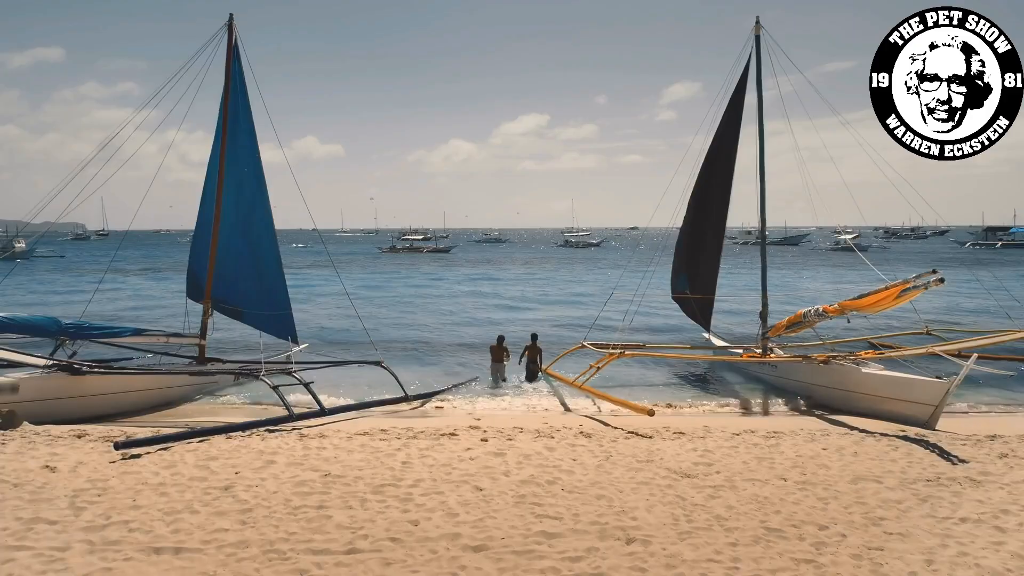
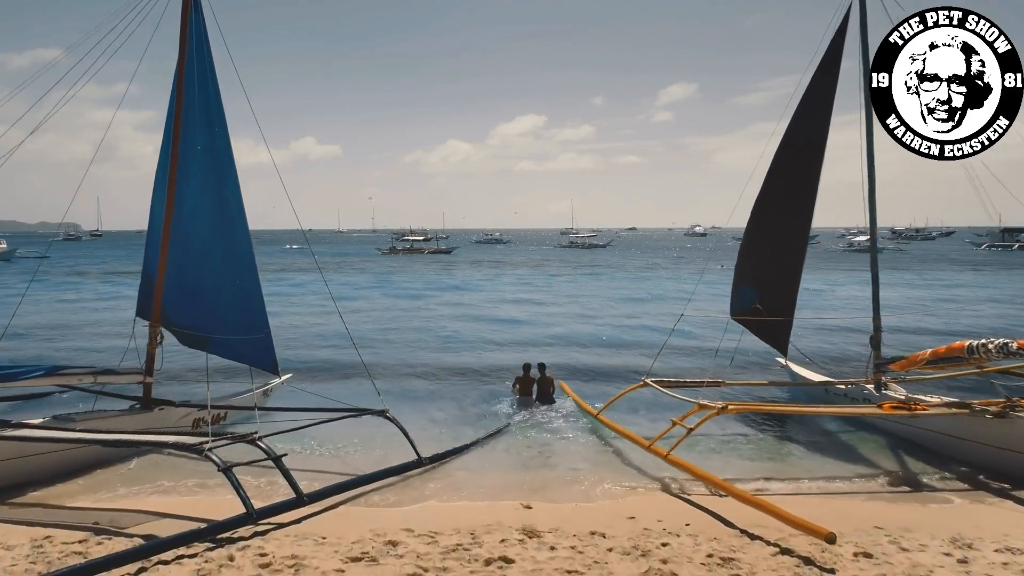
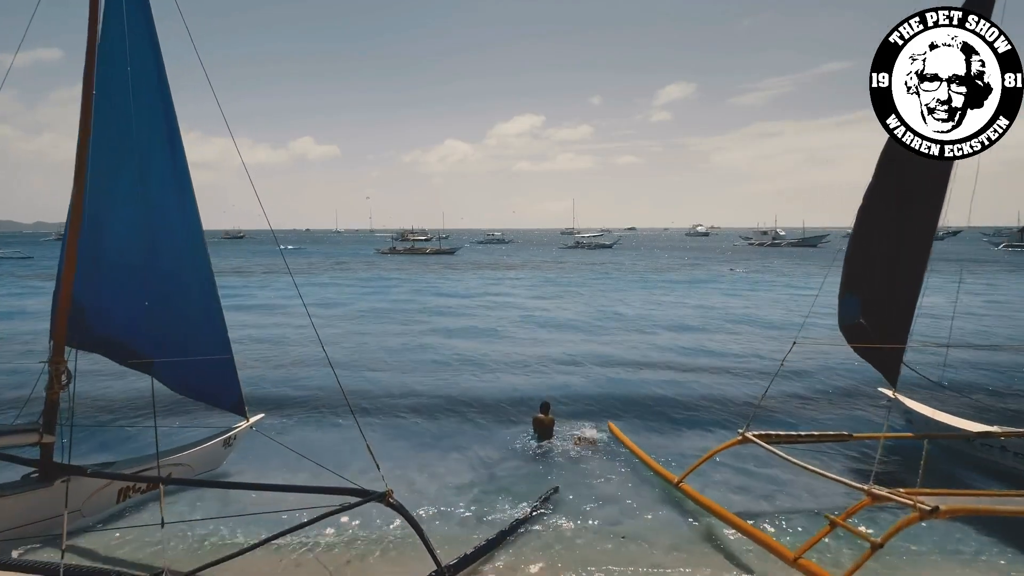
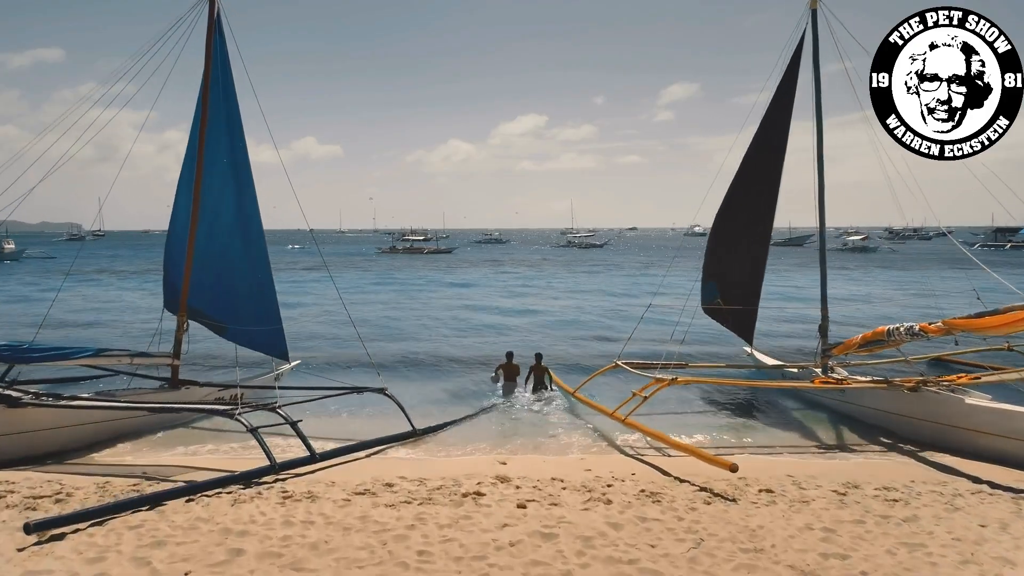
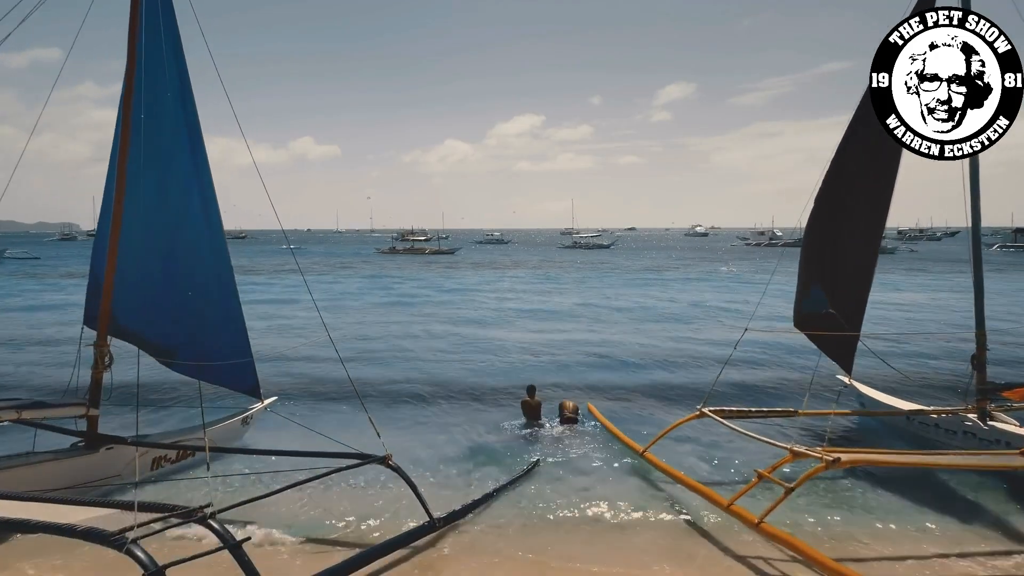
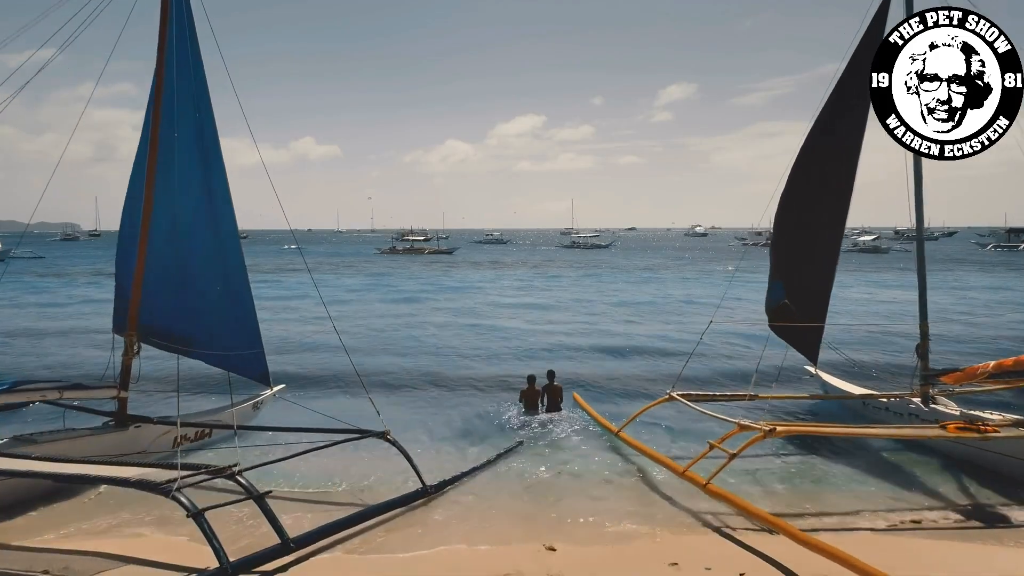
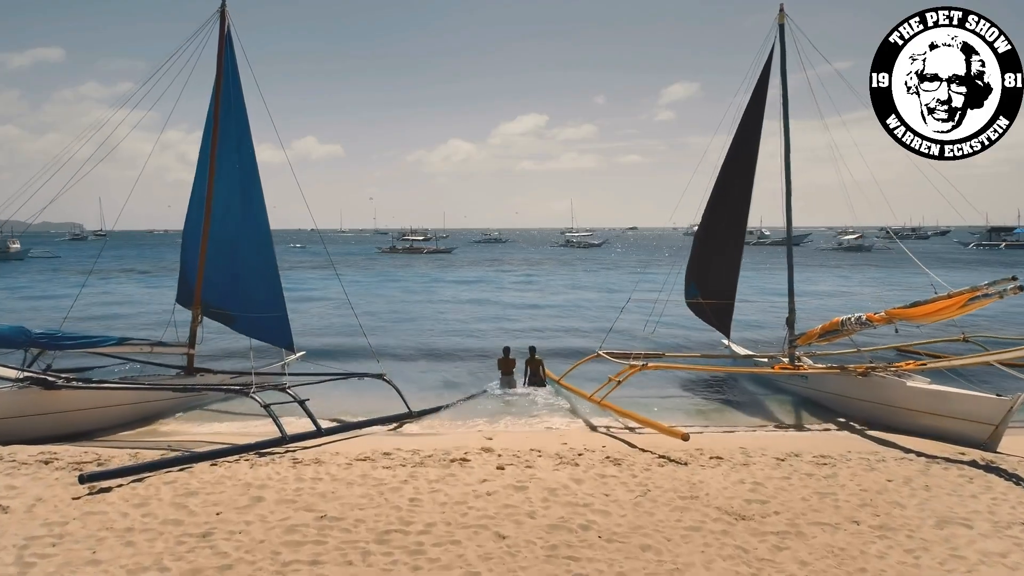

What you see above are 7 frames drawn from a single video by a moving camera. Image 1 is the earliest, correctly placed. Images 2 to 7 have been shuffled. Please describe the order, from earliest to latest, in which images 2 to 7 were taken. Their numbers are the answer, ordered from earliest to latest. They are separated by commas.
7, 4, 2, 6, 5, 3
